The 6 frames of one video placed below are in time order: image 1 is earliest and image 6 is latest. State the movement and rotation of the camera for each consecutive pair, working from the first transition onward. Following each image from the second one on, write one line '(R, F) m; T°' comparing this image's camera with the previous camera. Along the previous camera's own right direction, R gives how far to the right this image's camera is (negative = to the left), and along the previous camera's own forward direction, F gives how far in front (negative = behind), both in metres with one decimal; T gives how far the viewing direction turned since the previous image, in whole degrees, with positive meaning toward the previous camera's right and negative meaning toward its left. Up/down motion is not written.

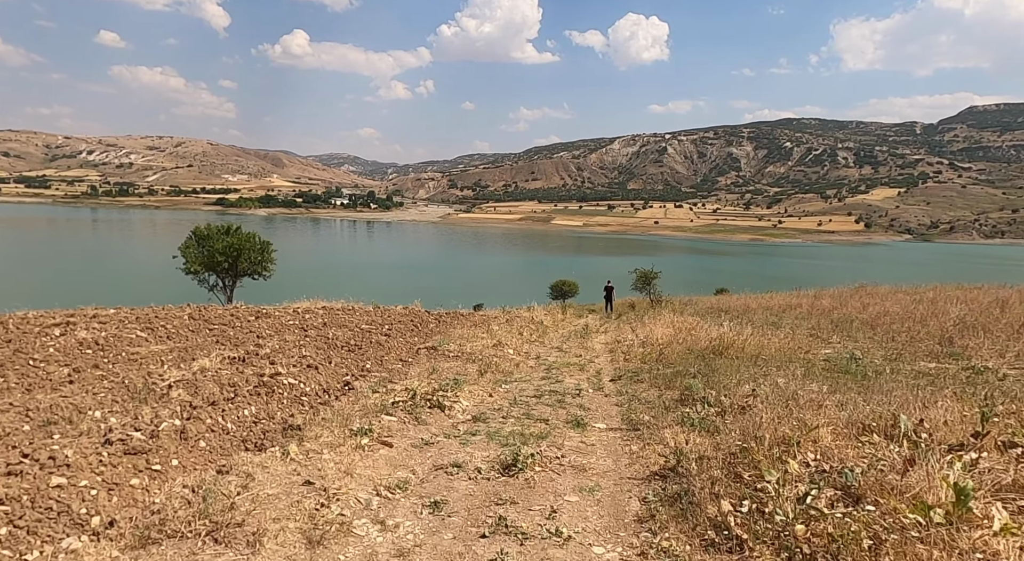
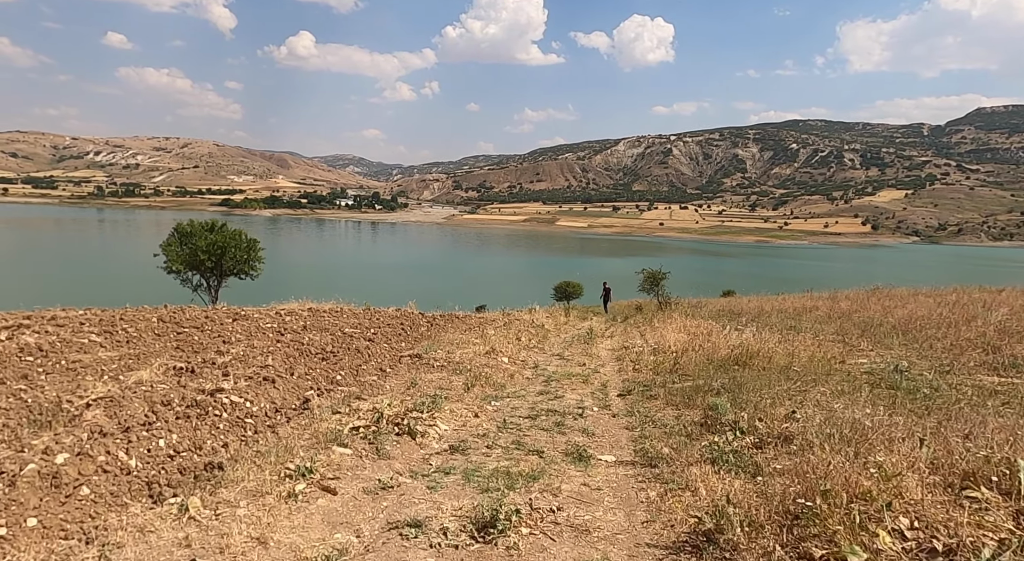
(+0.1, +1.3) m; 0°
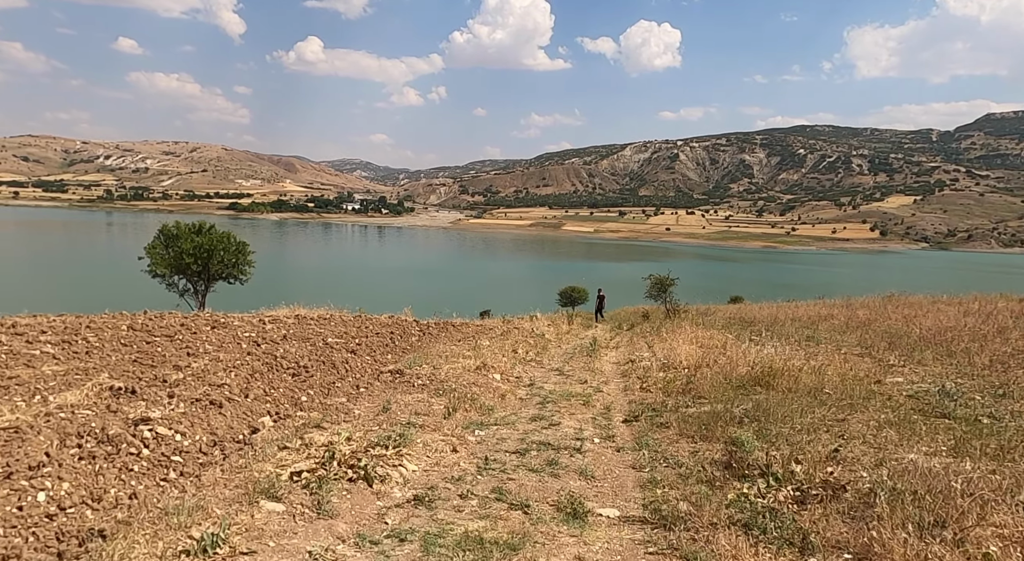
(+0.2, +1.0) m; -1°
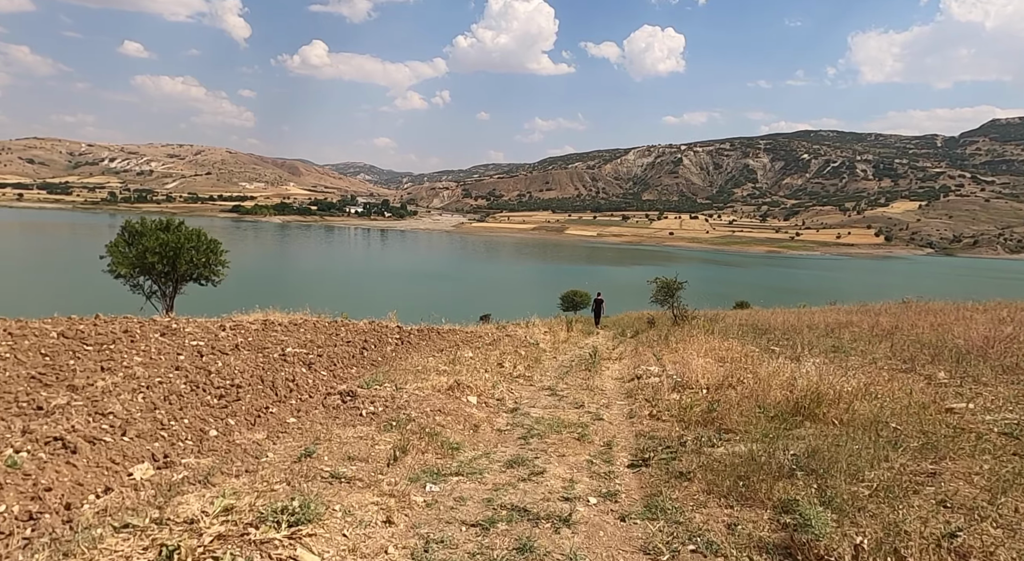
(+0.2, +1.7) m; 0°
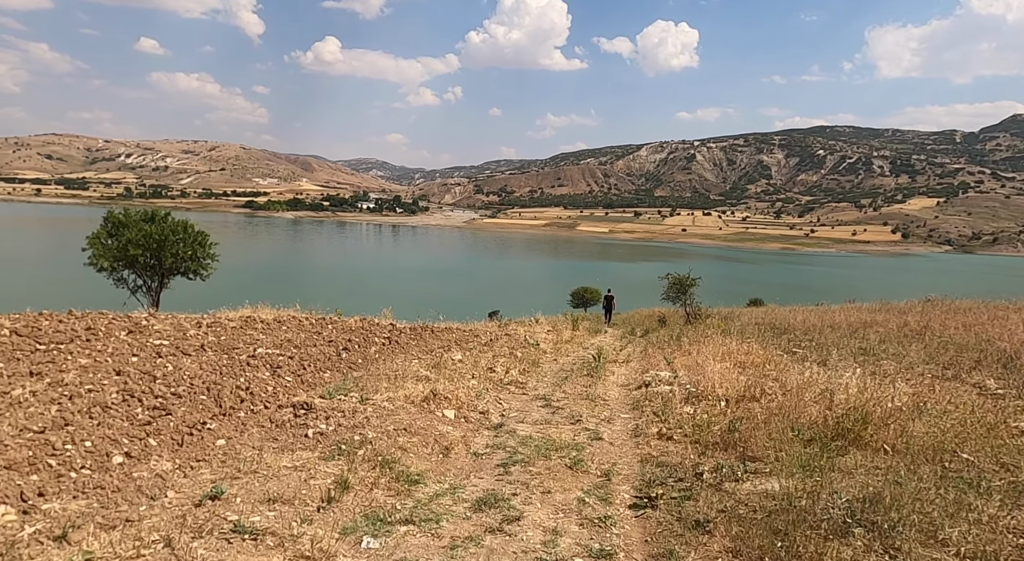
(+0.2, +1.1) m; -1°
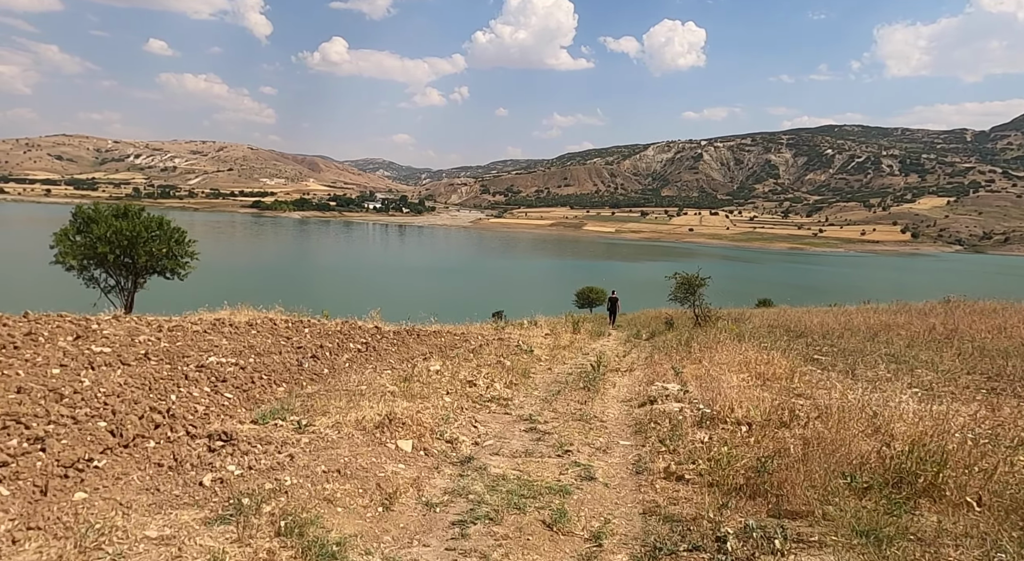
(+0.3, +1.2) m; -1°
